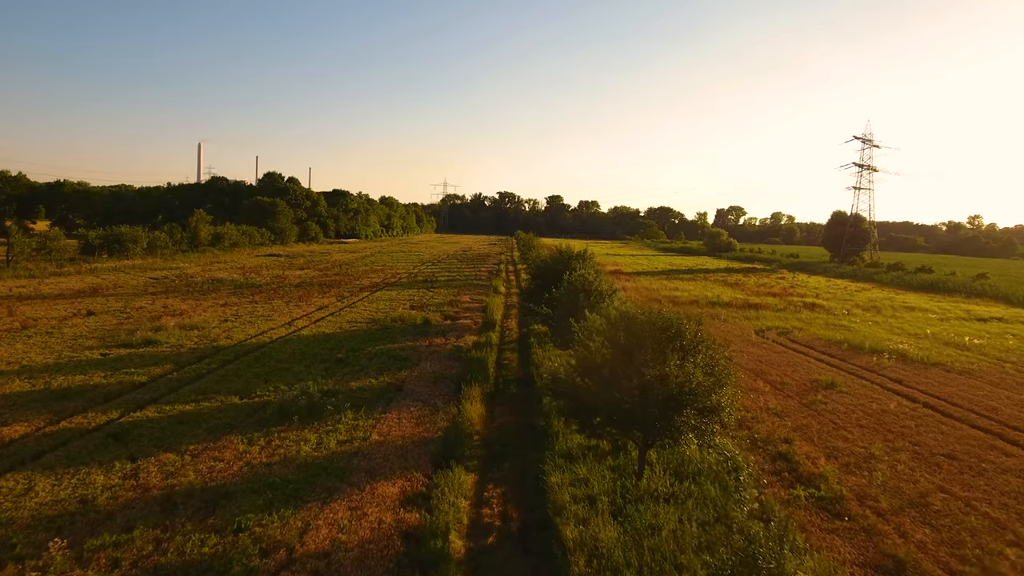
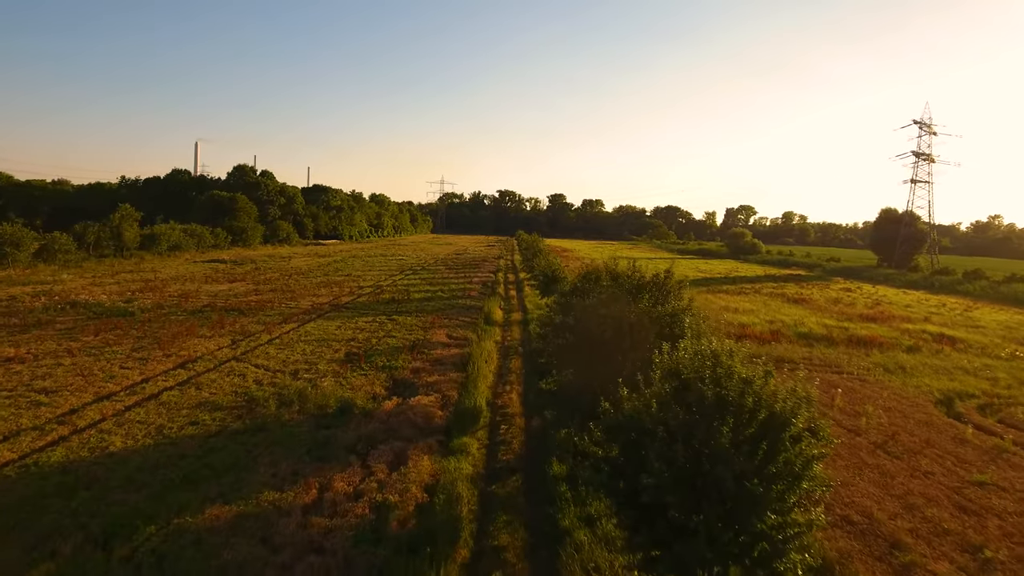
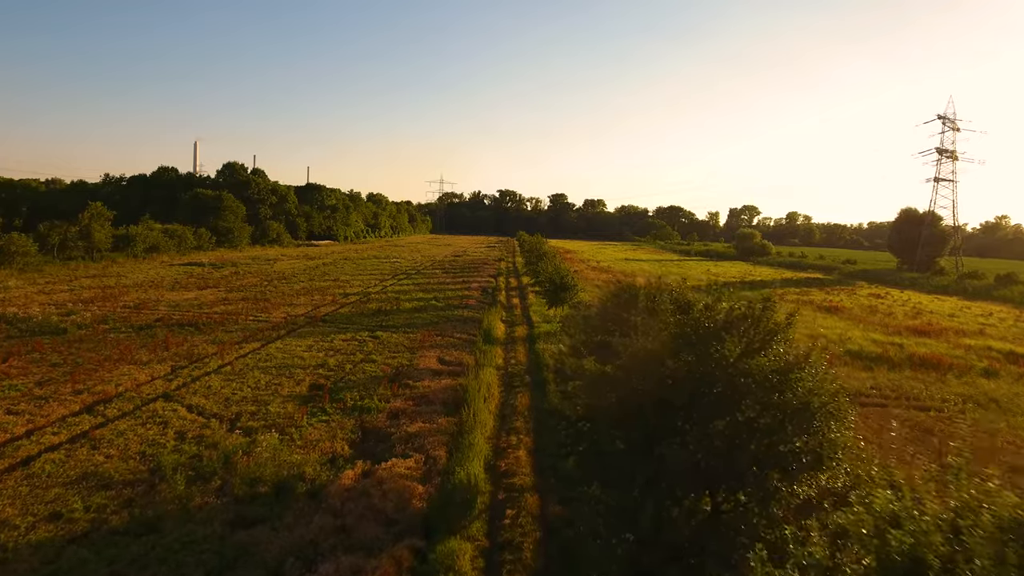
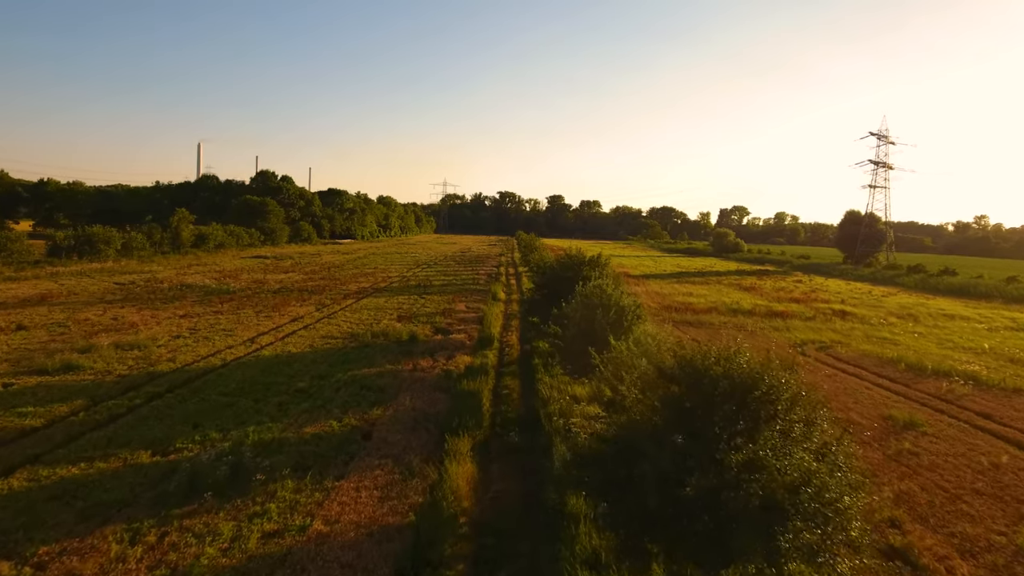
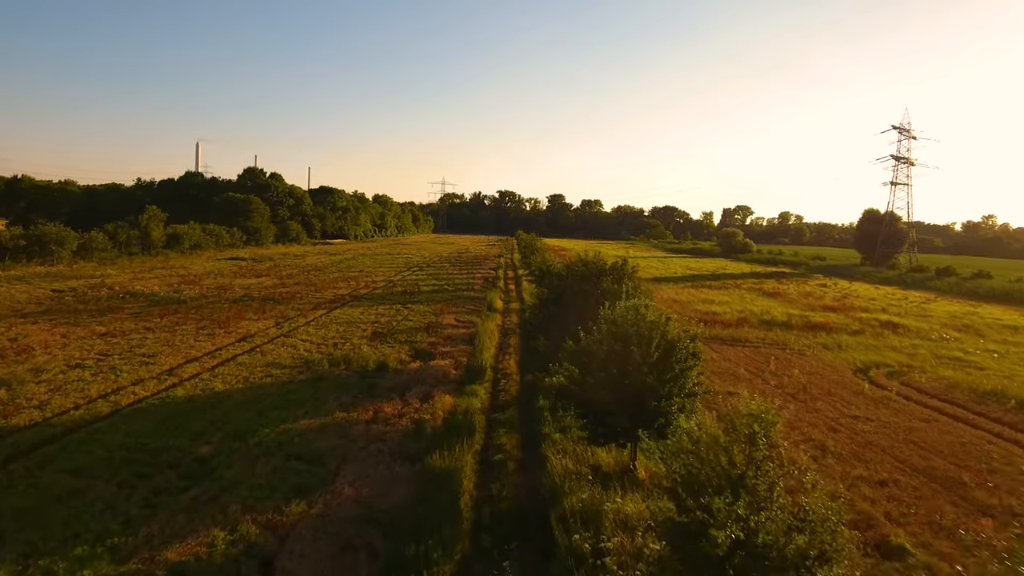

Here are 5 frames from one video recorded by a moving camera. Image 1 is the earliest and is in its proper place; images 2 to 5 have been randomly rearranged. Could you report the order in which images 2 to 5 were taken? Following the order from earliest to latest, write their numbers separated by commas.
4, 5, 2, 3
